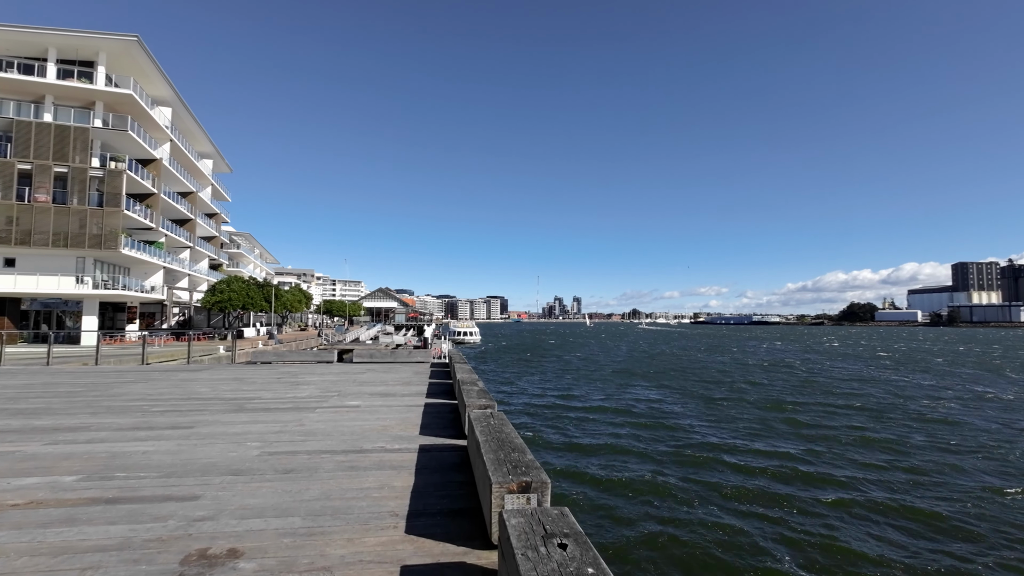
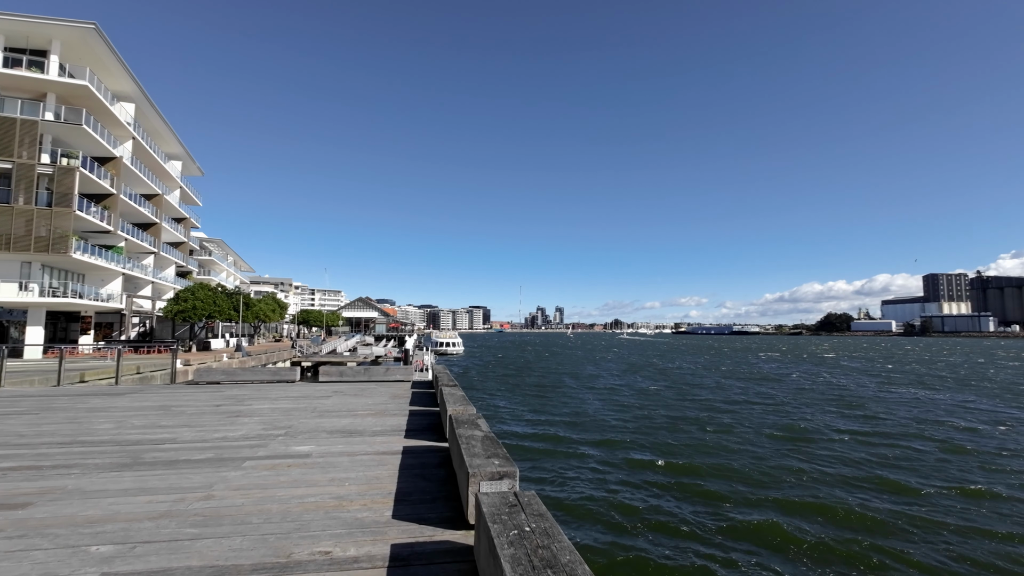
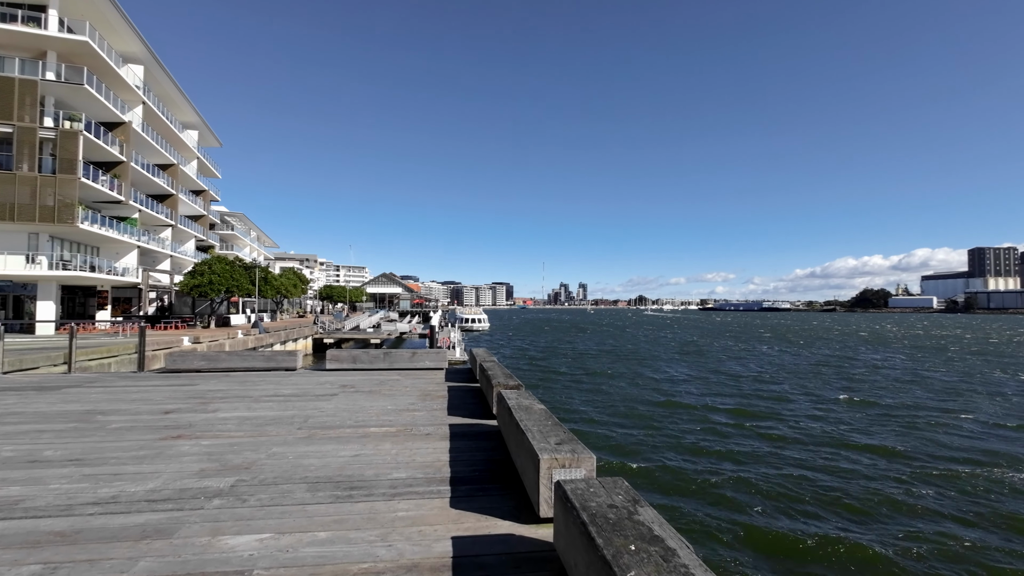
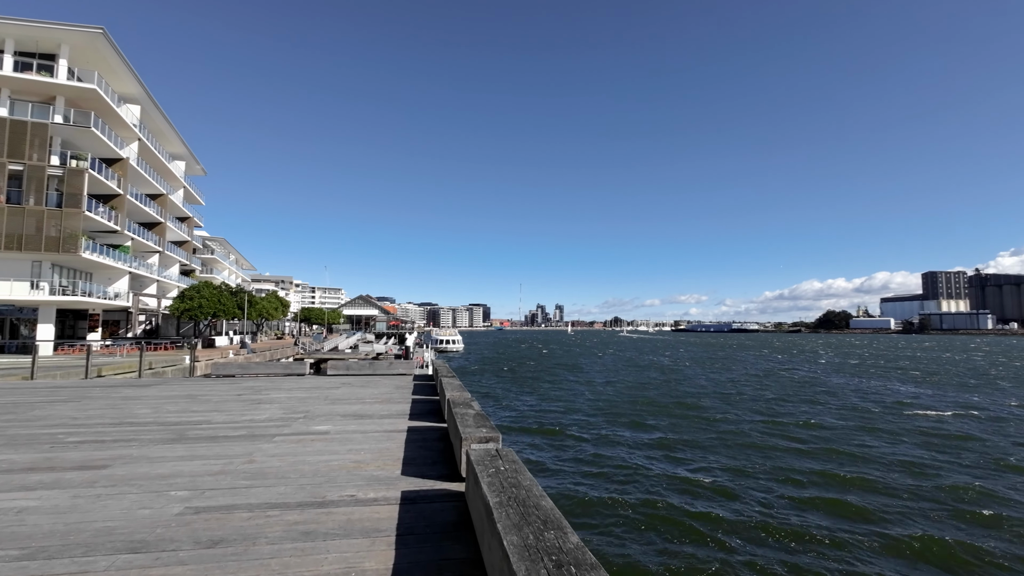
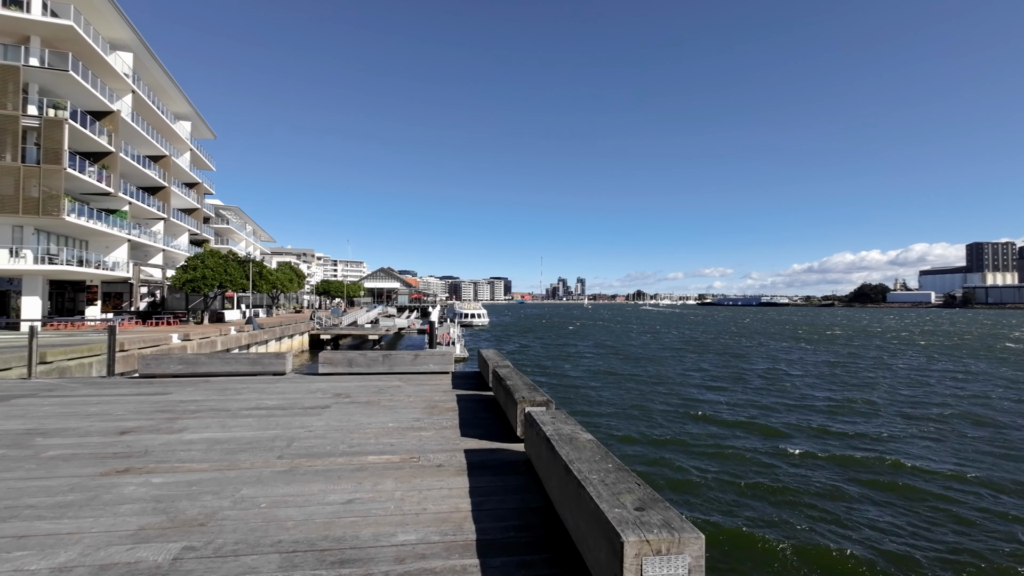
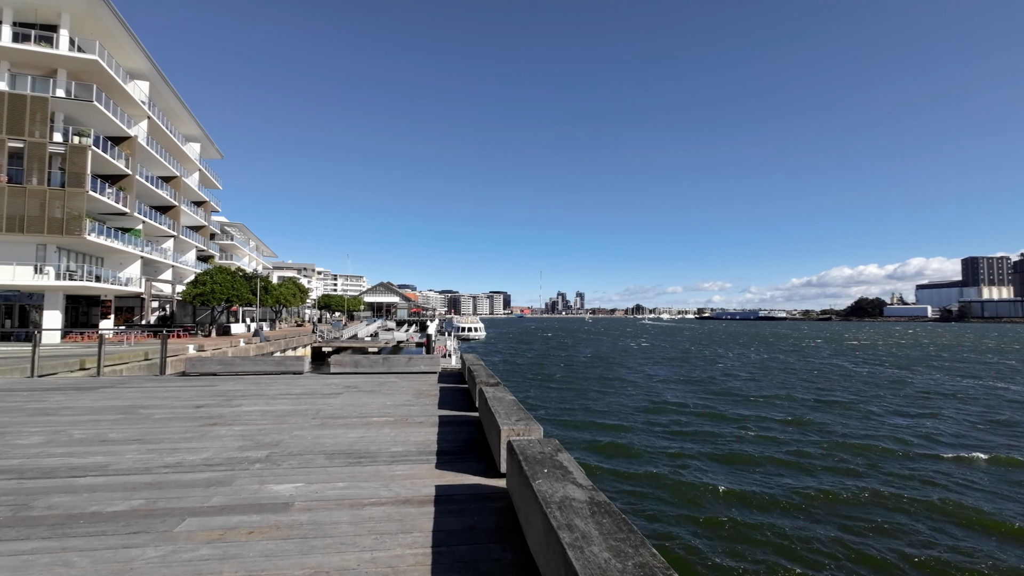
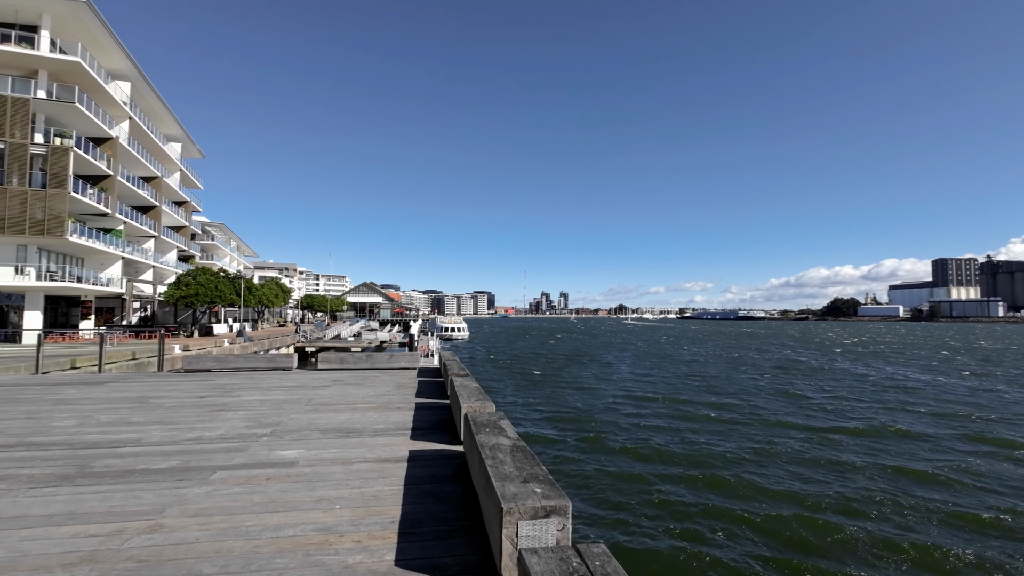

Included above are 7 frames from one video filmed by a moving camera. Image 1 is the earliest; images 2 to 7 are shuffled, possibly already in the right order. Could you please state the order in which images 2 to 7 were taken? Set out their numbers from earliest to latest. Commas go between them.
4, 2, 7, 6, 3, 5
